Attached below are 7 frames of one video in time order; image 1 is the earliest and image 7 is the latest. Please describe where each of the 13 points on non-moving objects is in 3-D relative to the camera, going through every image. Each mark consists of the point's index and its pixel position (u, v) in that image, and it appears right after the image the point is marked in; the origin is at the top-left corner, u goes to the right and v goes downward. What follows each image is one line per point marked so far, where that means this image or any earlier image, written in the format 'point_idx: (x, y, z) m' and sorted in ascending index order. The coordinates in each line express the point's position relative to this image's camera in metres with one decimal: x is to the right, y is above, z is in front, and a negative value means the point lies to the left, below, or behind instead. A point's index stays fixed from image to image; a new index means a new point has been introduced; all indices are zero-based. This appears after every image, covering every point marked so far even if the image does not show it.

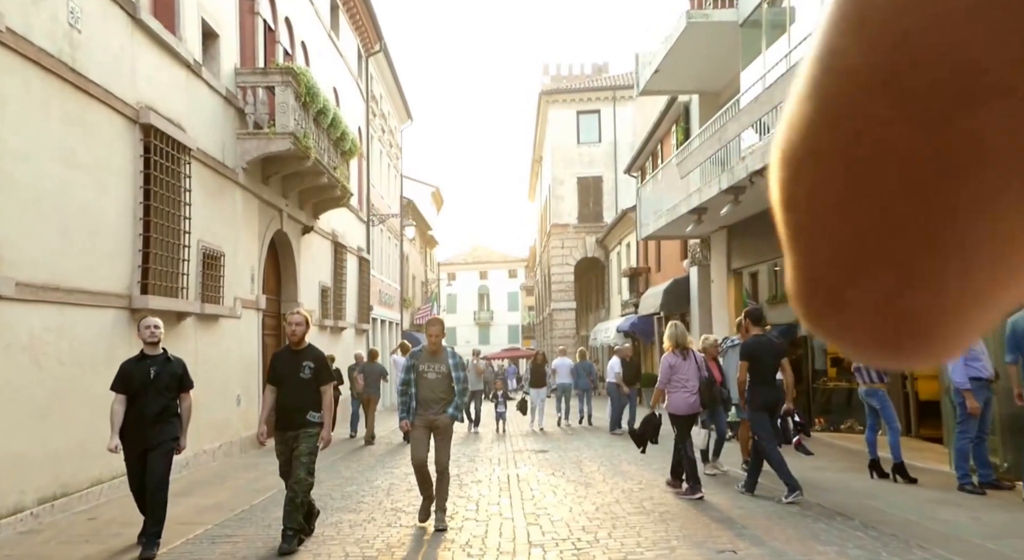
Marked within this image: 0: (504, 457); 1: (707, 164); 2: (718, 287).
0: (-0.1, -2.6, +13.2) m
1: (+3.4, +2.0, +16.3) m
2: (+4.5, -0.2, +19.7) m
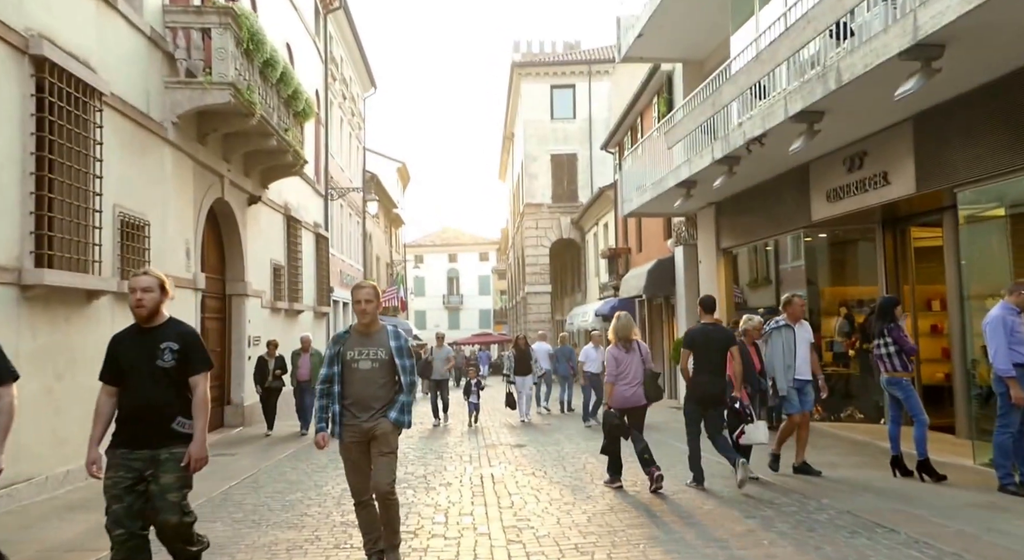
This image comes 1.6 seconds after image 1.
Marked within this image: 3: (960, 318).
0: (-0.5, -2.2, +11.6) m
1: (+2.9, +2.4, +14.7) m
2: (+3.9, +0.3, +18.2) m
3: (+5.1, -0.5, +10.3) m
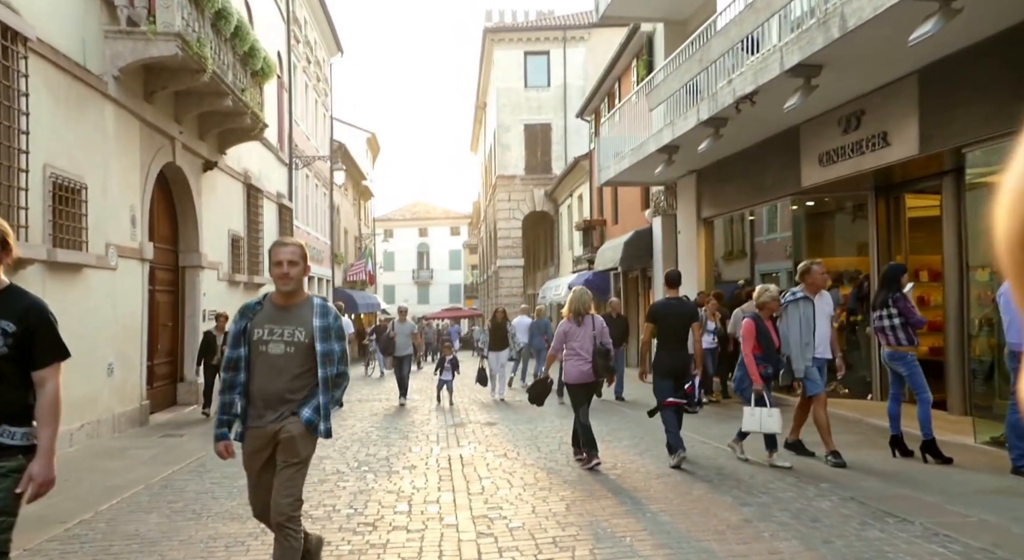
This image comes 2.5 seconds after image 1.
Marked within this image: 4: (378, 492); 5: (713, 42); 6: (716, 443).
0: (-0.8, -1.9, +10.9) m
1: (+2.5, +2.8, +14.0) m
2: (+3.4, +0.8, +17.6) m
3: (+4.8, -0.1, +9.7) m
4: (-1.1, -1.7, +7.3) m
5: (+2.6, +3.1, +11.9) m
6: (+2.2, -1.8, +9.6) m
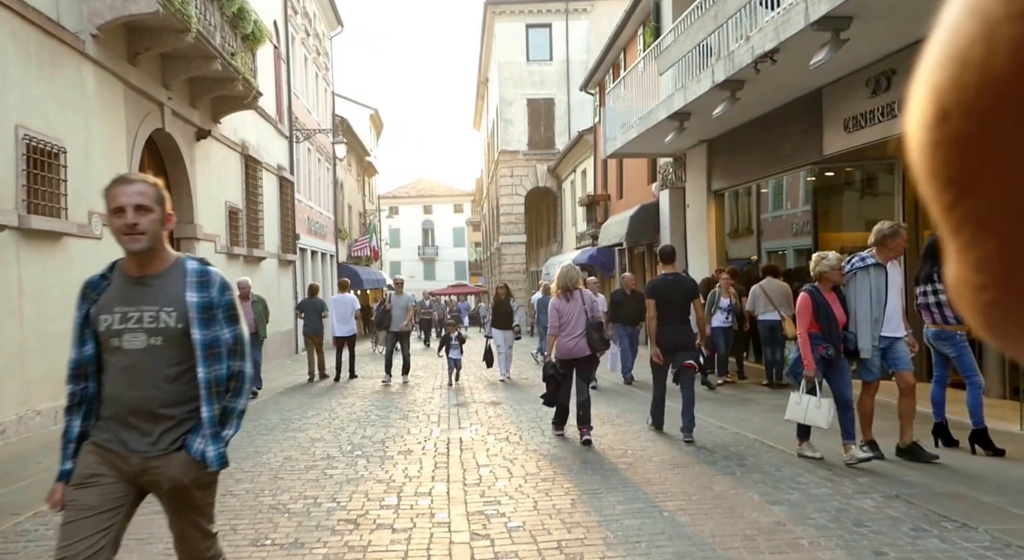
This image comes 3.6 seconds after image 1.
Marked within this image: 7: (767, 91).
0: (-0.8, -1.6, +10.4) m
1: (+2.6, +3.2, +13.3) m
2: (+3.4, +1.3, +16.9) m
3: (+4.8, +0.1, +9.1) m
4: (-1.1, -1.5, +6.7) m
5: (+2.7, +3.4, +11.2) m
6: (+2.2, -1.5, +9.0) m
7: (+3.3, +2.5, +11.8) m
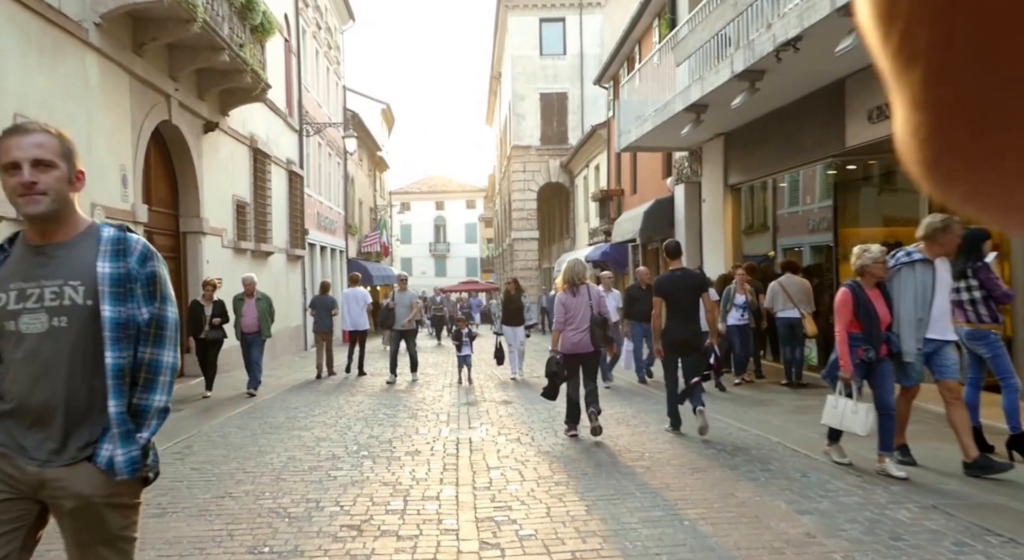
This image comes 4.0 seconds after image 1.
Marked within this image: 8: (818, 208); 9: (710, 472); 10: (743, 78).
0: (-0.7, -1.5, +10.1) m
1: (+2.7, +3.2, +13.0) m
2: (+3.7, +1.3, +16.6) m
3: (+5.0, +0.2, +8.8) m
4: (-1.0, -1.5, +6.5) m
5: (+2.8, +3.5, +10.8) m
6: (+2.4, -1.5, +8.7) m
7: (+3.5, +2.5, +11.4) m
8: (+4.3, +1.0, +12.7) m
9: (+1.5, -1.5, +7.0) m
10: (+2.9, +2.5, +11.2) m
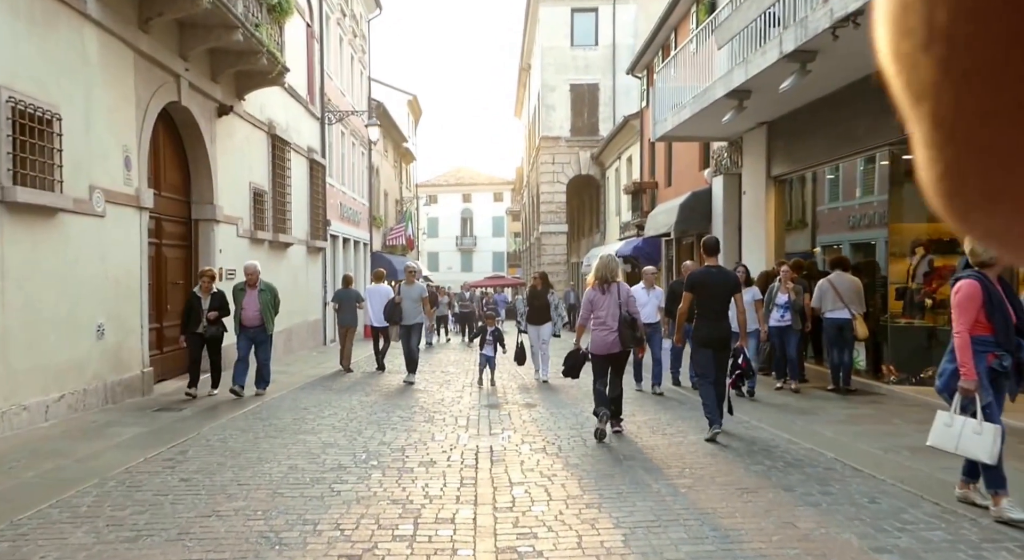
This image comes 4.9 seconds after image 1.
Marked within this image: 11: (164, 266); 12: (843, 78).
0: (-0.4, -1.4, +9.4) m
1: (+3.2, +3.3, +12.1) m
2: (+4.2, +1.4, +15.7) m
3: (+5.2, +0.2, +7.8) m
4: (-0.8, -1.4, +5.7) m
5: (+3.2, +3.5, +9.9) m
6: (+2.6, -1.5, +7.9) m
7: (+3.8, +2.5, +10.5) m
8: (+4.7, +1.0, +11.8) m
9: (+1.7, -1.5, +6.1) m
10: (+3.2, +2.6, +10.3) m
11: (-4.6, +0.2, +11.8) m
12: (+4.2, +2.6, +11.4) m
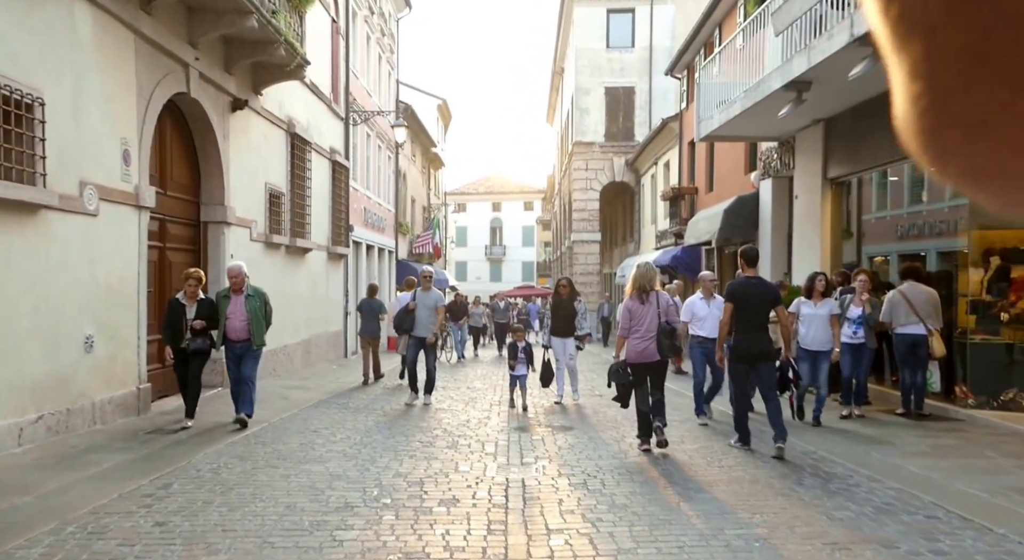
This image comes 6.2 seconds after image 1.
0: (-0.1, -1.5, +8.3) m
1: (+3.6, +3.2, +11.0) m
2: (+4.7, +1.2, +14.5) m
3: (+5.5, +0.1, +6.6) m
4: (-0.6, -1.5, +4.7) m
5: (+3.5, +3.4, +8.8) m
6: (+2.8, -1.5, +6.7) m
7: (+4.2, +2.4, +9.3) m
8: (+5.1, +0.9, +10.6) m
9: (+1.9, -1.5, +5.0) m
10: (+3.6, +2.4, +9.2) m
11: (-4.2, +0.1, +10.8) m
12: (+4.6, +2.4, +10.2) m
